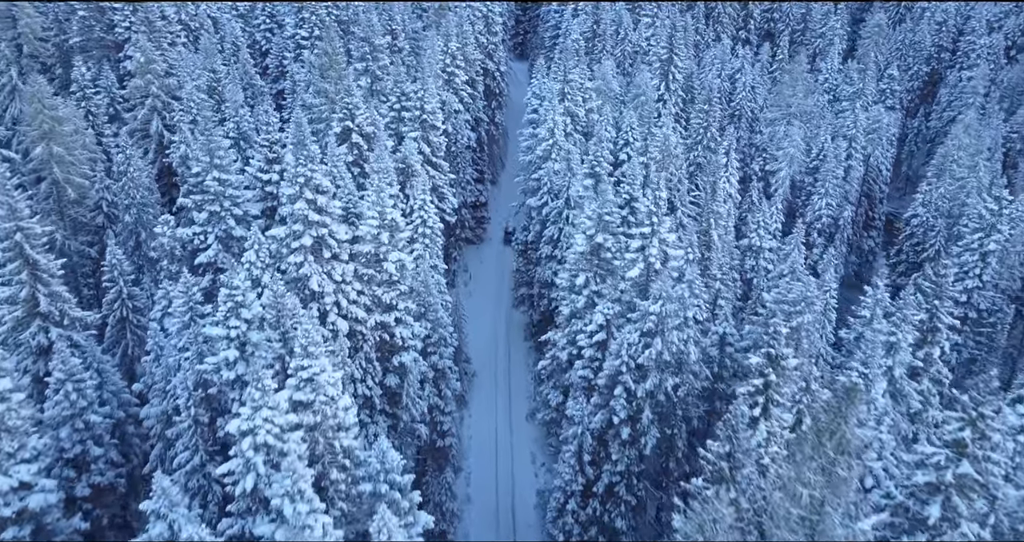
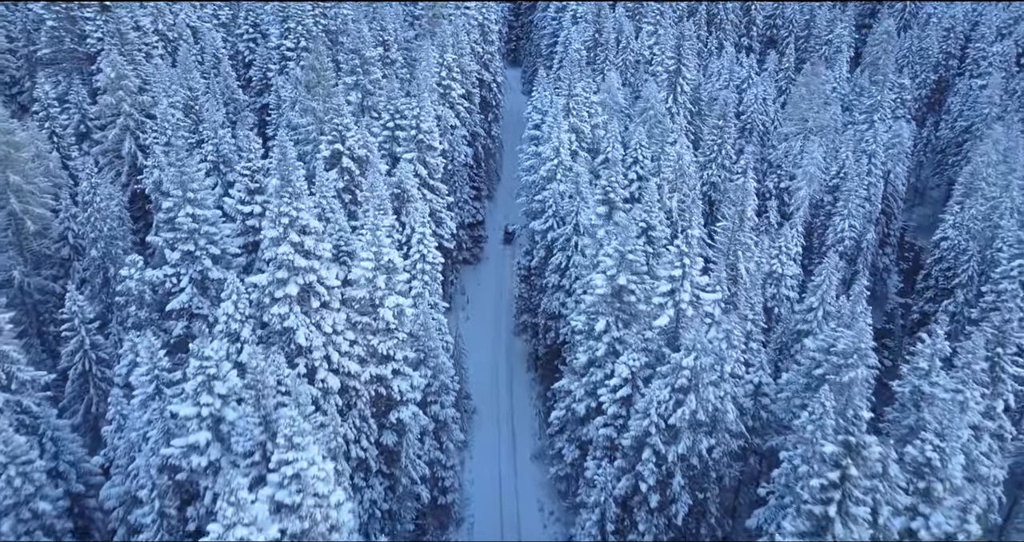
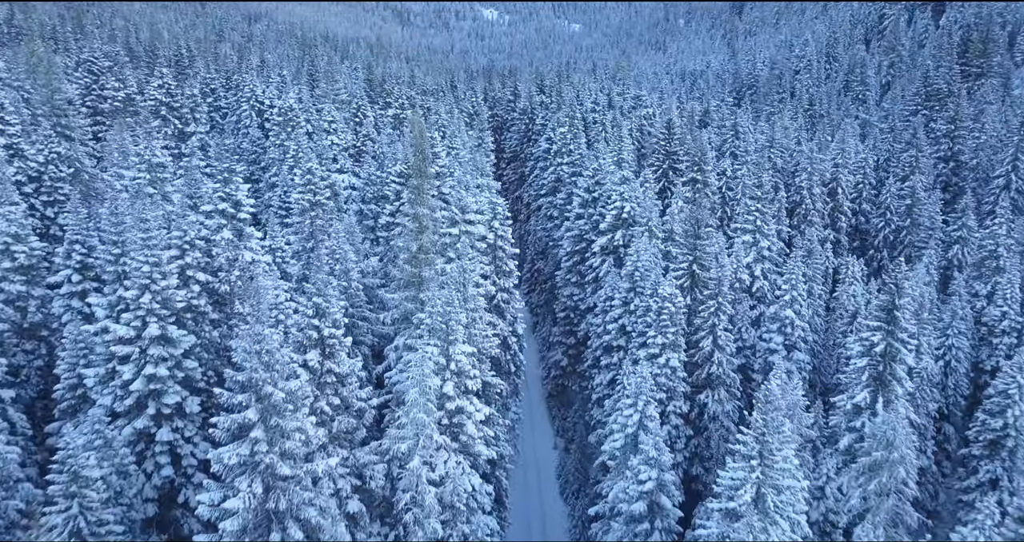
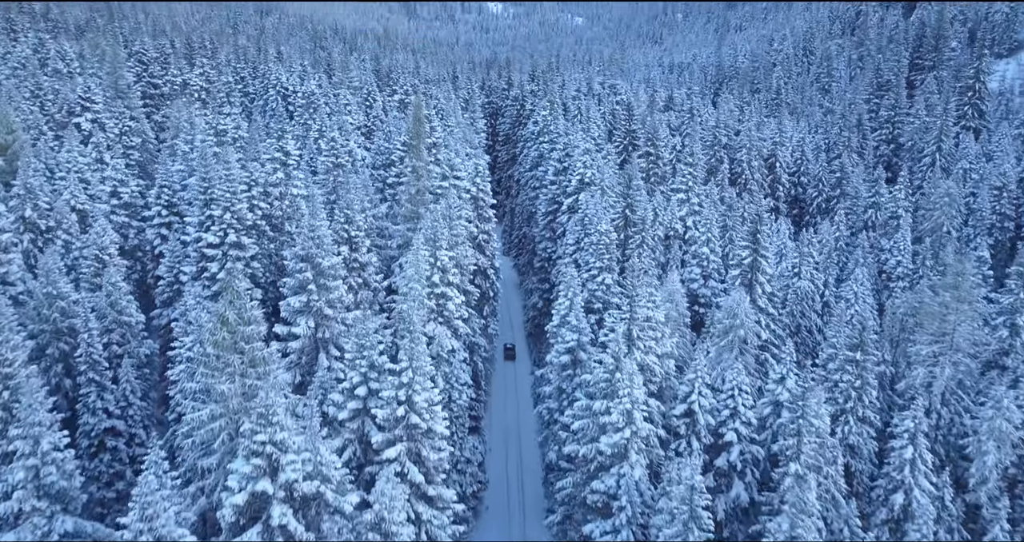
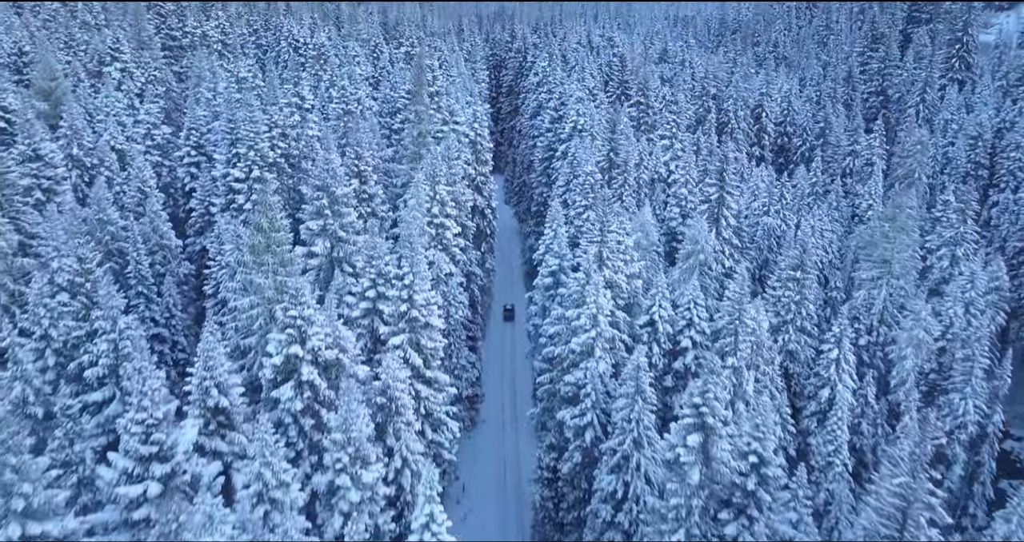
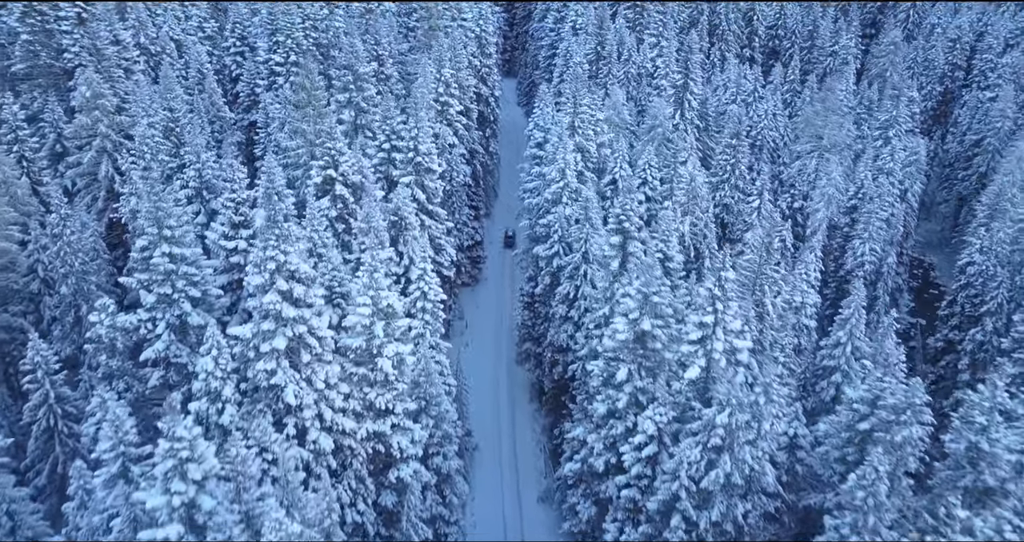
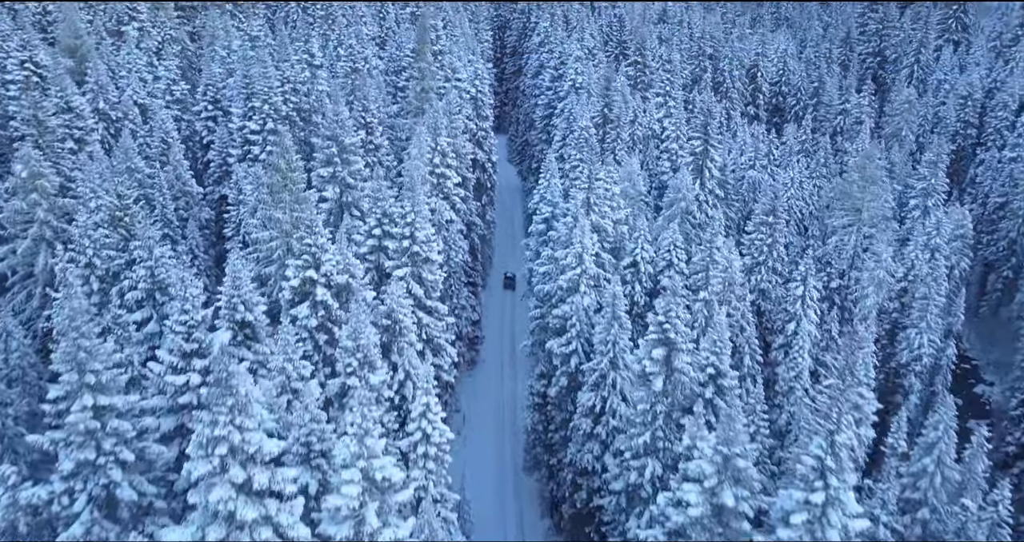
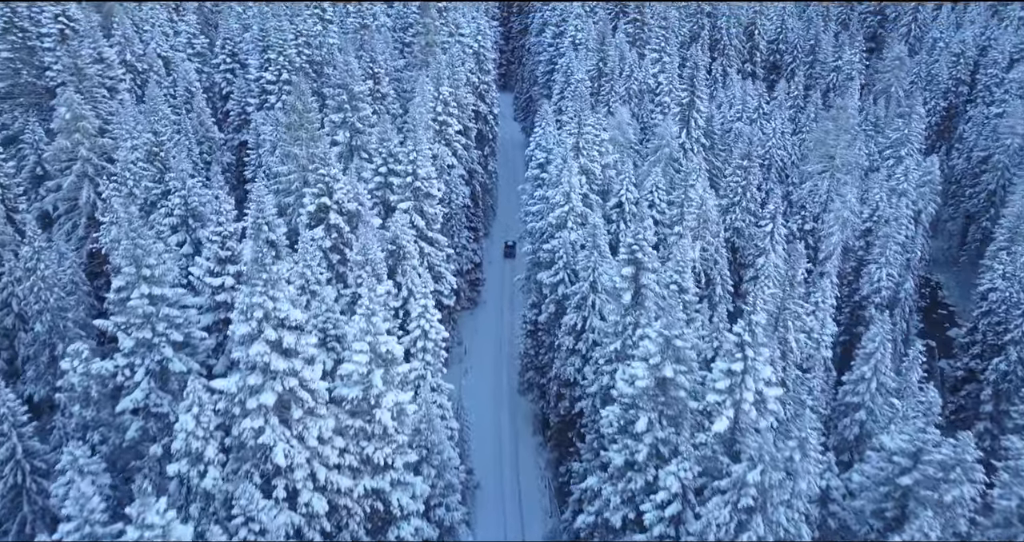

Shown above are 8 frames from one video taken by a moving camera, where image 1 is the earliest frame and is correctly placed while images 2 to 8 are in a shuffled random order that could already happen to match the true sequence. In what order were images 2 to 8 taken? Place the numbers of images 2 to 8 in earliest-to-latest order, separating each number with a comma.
2, 6, 8, 7, 5, 4, 3
